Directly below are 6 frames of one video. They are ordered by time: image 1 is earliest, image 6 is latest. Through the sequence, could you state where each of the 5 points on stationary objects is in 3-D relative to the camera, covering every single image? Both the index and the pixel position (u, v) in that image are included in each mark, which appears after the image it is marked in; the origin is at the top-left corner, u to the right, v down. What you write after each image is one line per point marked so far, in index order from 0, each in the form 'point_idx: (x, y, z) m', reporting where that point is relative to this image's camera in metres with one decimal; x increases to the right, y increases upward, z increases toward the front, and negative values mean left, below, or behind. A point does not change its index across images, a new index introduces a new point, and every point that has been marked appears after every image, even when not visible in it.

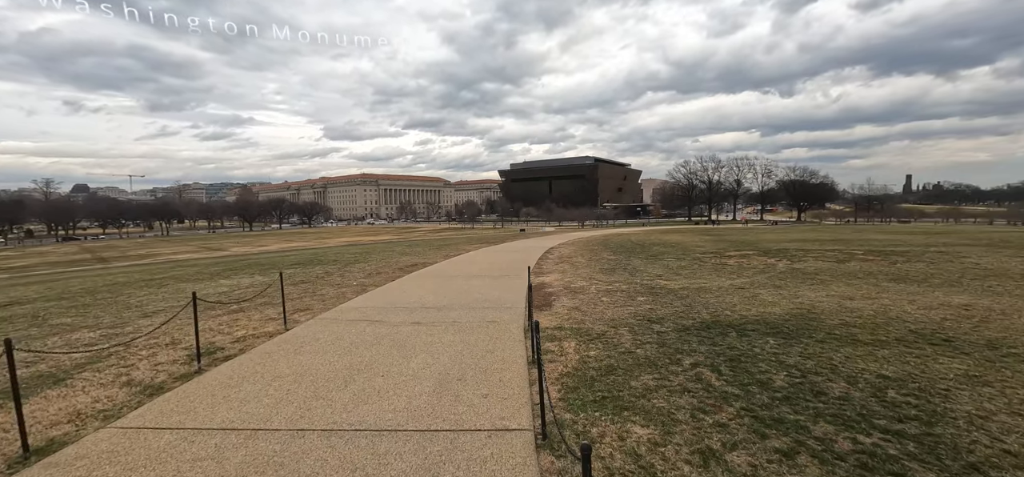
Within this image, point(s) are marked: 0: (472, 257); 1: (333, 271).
0: (-1.8, -0.8, +19.3) m
1: (-6.2, -1.2, +15.4) m
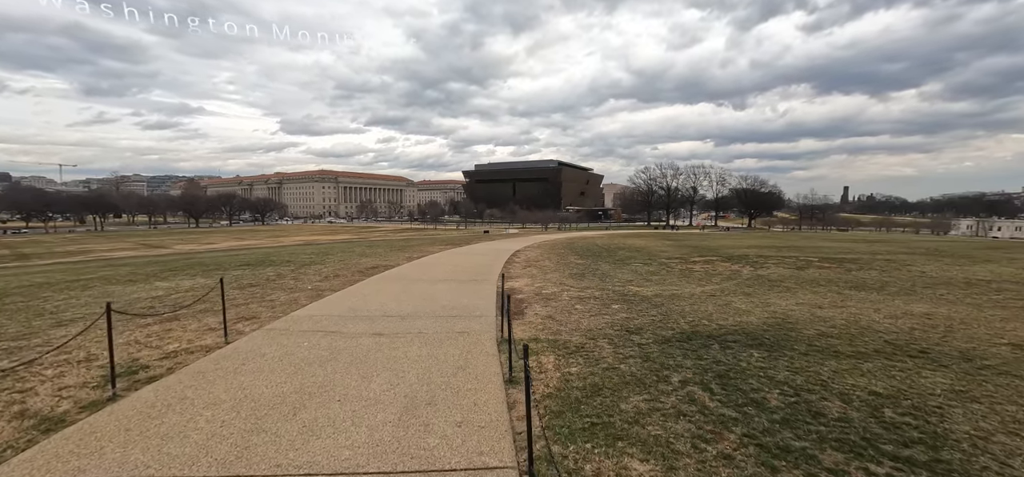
0: (-3.2, -0.9, +18.6) m
1: (-7.3, -1.2, +14.3) m
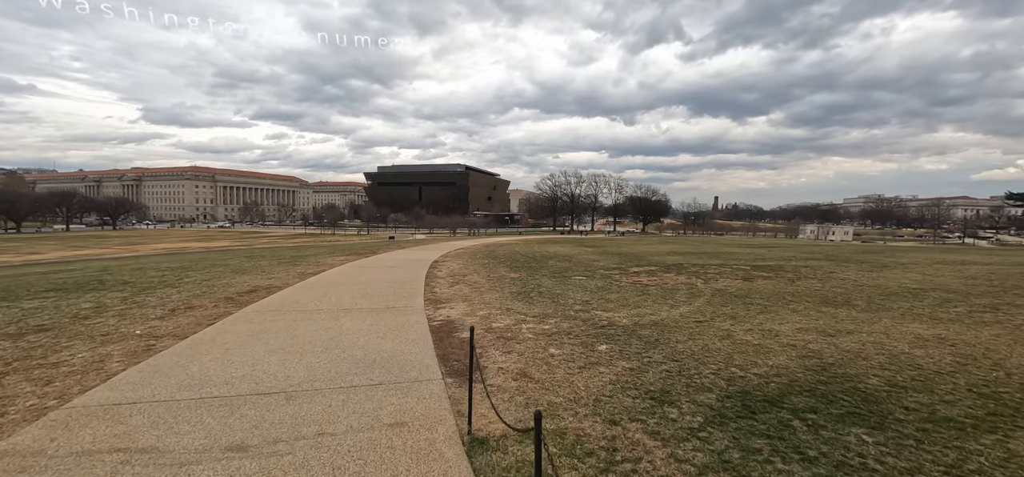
0: (-5.9, -1.2, +15.1) m
1: (-9.0, -1.5, +10.0) m
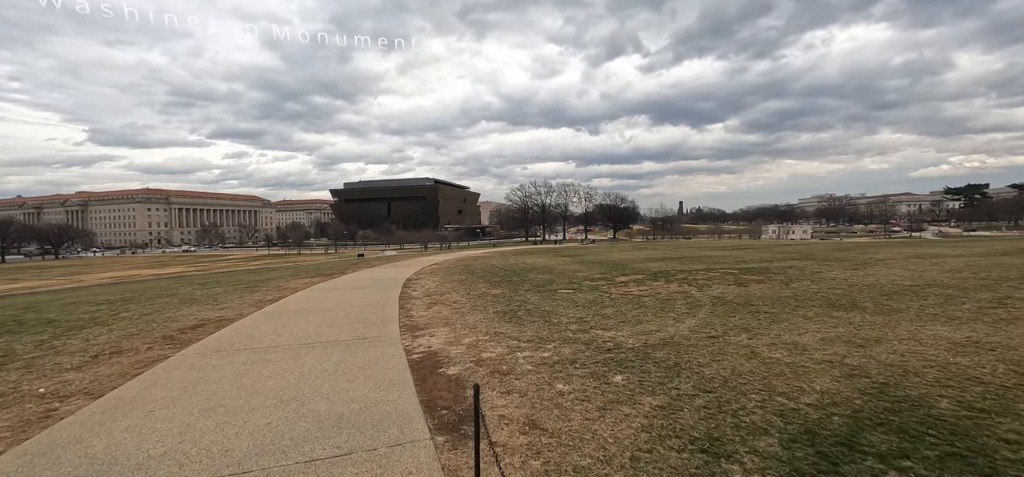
0: (-6.5, -1.9, +13.7) m
1: (-9.2, -2.2, +8.4) m
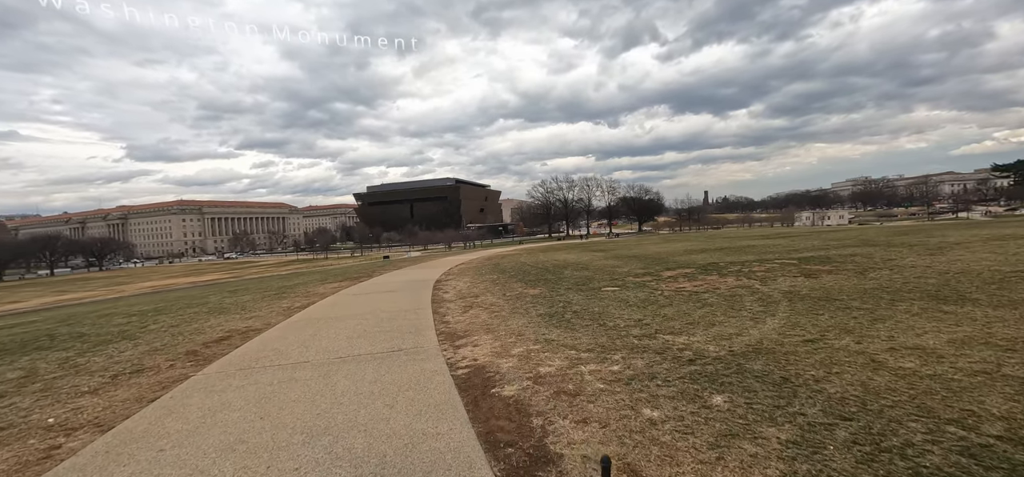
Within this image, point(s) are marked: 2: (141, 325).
0: (-5.3, -2.0, +13.0) m
1: (-8.3, -2.4, +7.9) m
2: (-11.3, -2.6, +13.6) m
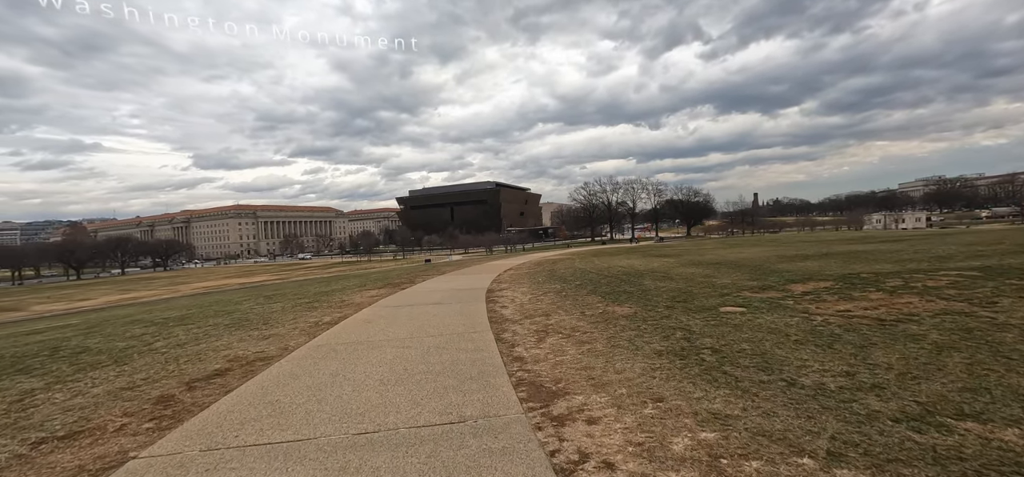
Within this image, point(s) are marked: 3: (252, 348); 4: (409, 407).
0: (-3.4, -2.0, +10.4) m
1: (-6.9, -2.4, +5.5) m
2: (-9.4, -2.6, +11.5) m
3: (-5.2, -2.2, +9.0) m
4: (-1.1, -1.8, +4.9) m
